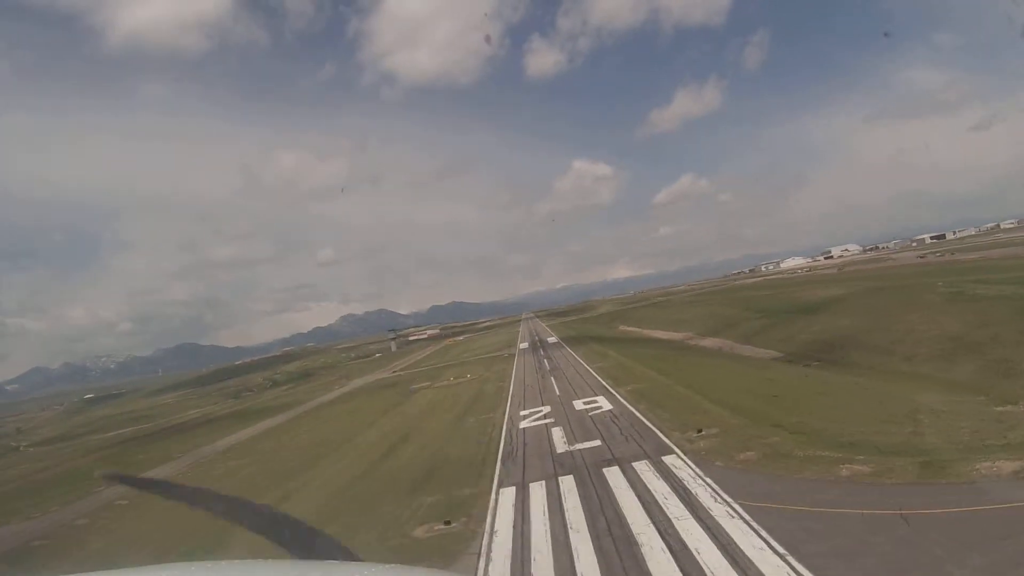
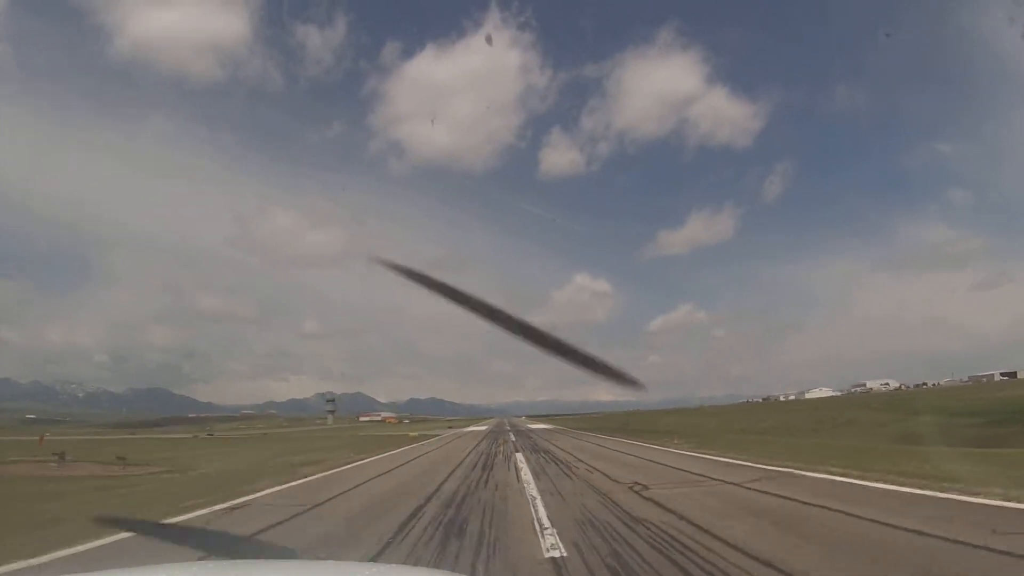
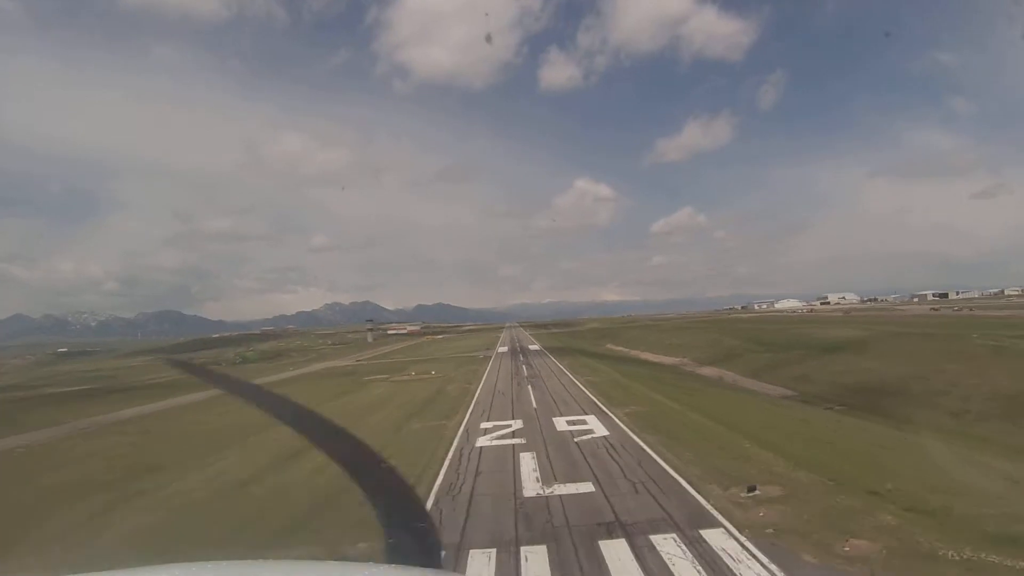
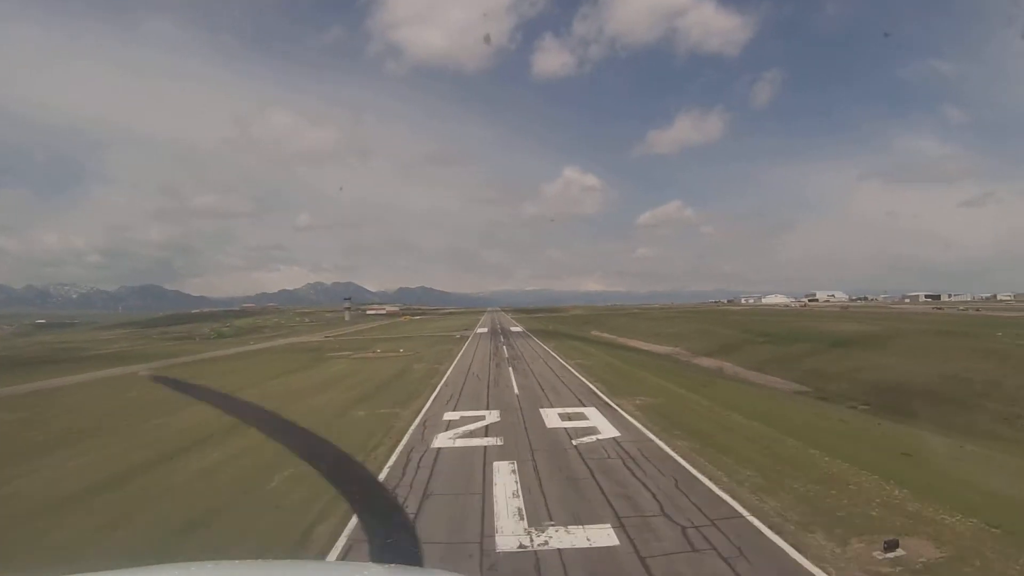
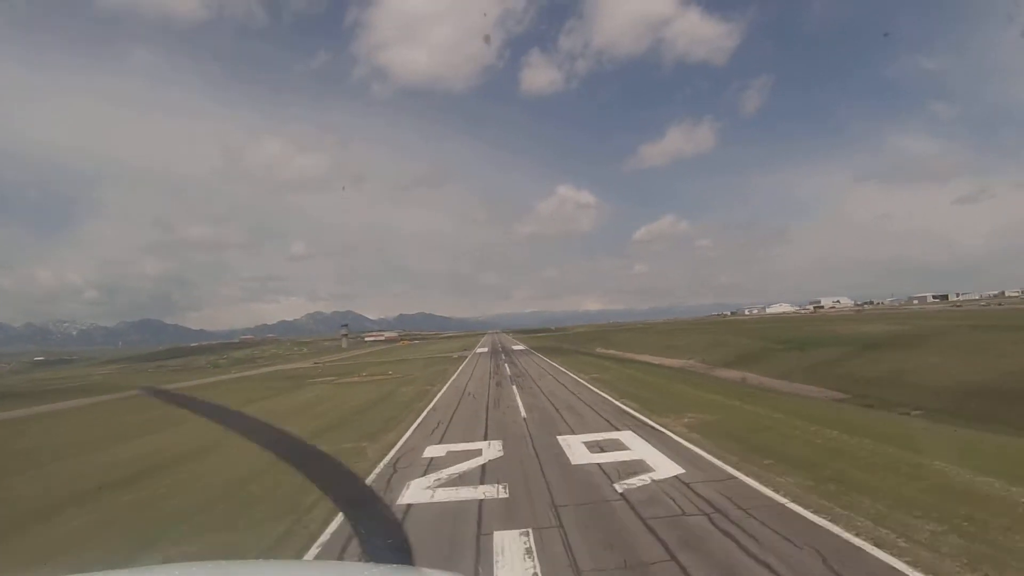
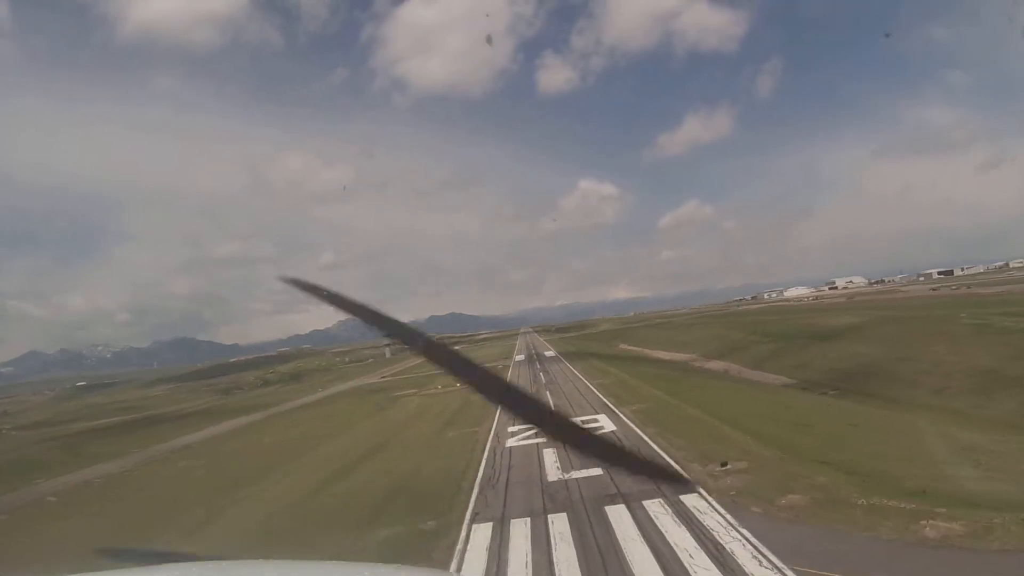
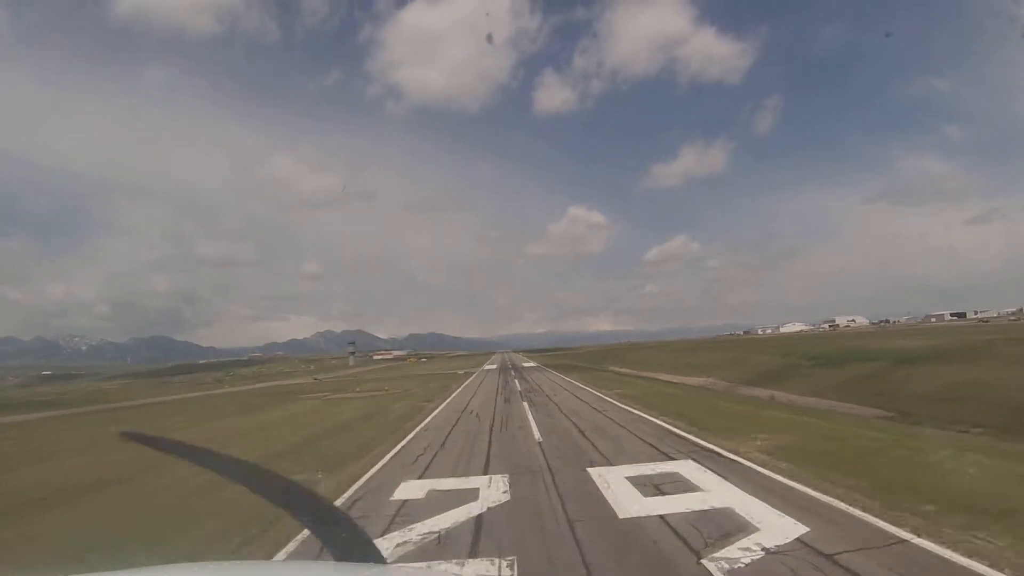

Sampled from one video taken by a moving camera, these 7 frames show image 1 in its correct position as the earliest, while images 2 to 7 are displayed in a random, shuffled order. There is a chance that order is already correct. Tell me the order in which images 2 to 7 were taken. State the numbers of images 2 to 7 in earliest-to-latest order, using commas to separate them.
6, 3, 4, 5, 7, 2
